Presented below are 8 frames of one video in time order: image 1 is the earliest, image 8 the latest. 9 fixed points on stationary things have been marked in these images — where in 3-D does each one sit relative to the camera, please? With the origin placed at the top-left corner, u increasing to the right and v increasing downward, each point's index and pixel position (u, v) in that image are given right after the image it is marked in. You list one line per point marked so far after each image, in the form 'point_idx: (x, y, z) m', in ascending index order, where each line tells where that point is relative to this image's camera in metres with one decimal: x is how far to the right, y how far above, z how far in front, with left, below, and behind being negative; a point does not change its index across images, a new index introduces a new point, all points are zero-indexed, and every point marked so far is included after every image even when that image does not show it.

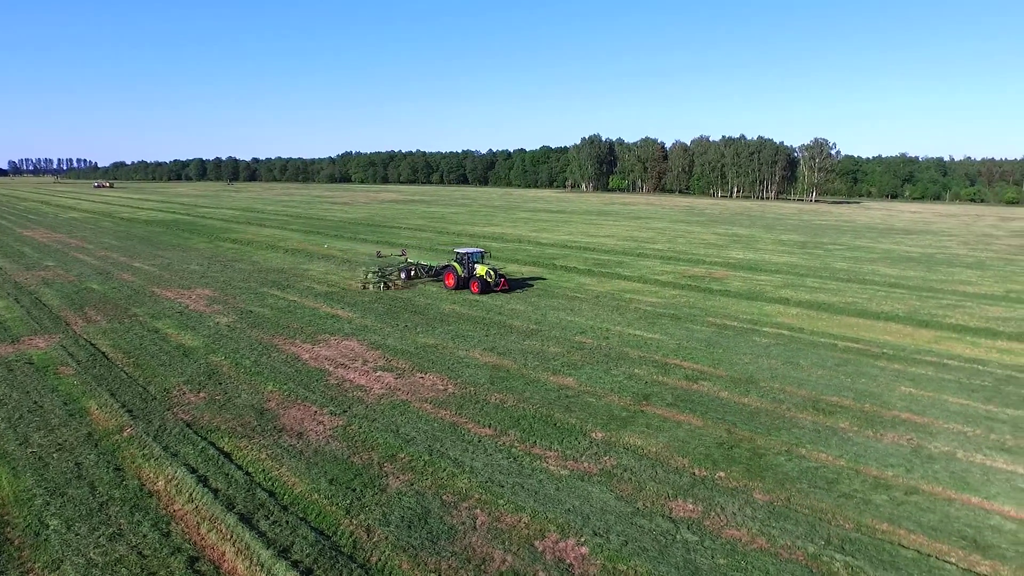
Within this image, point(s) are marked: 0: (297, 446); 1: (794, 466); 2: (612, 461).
0: (-3.9, -2.8, +13.3) m
1: (+4.9, -3.0, +12.7) m
2: (+1.8, -2.9, +12.9) m
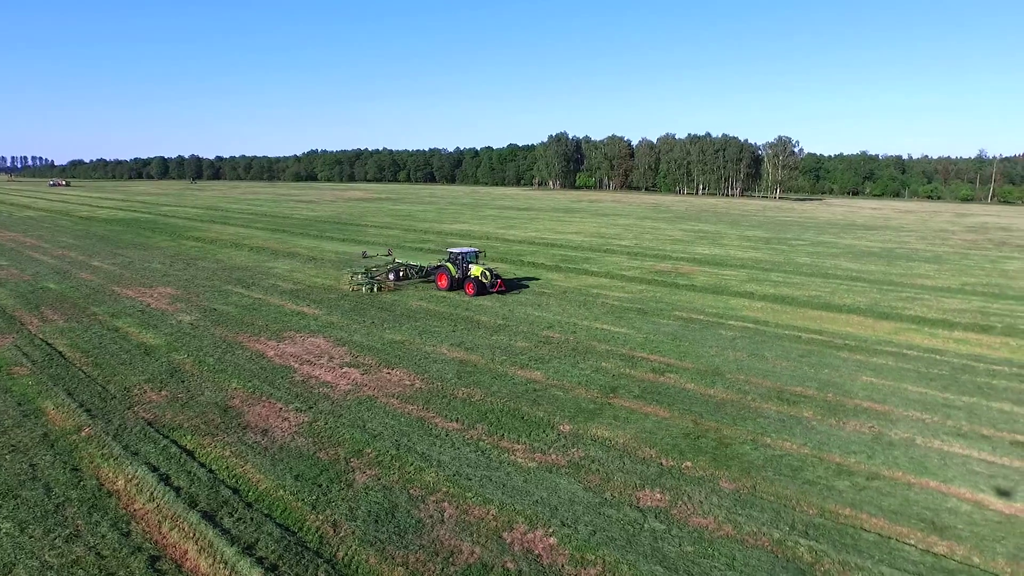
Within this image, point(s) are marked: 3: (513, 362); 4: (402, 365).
0: (-4.5, -2.8, +13.2) m
1: (+4.3, -2.9, +12.9) m
2: (+1.2, -2.9, +13.0) m
3: (0.0, -1.7, +16.3) m
4: (-2.5, -1.7, +16.0) m
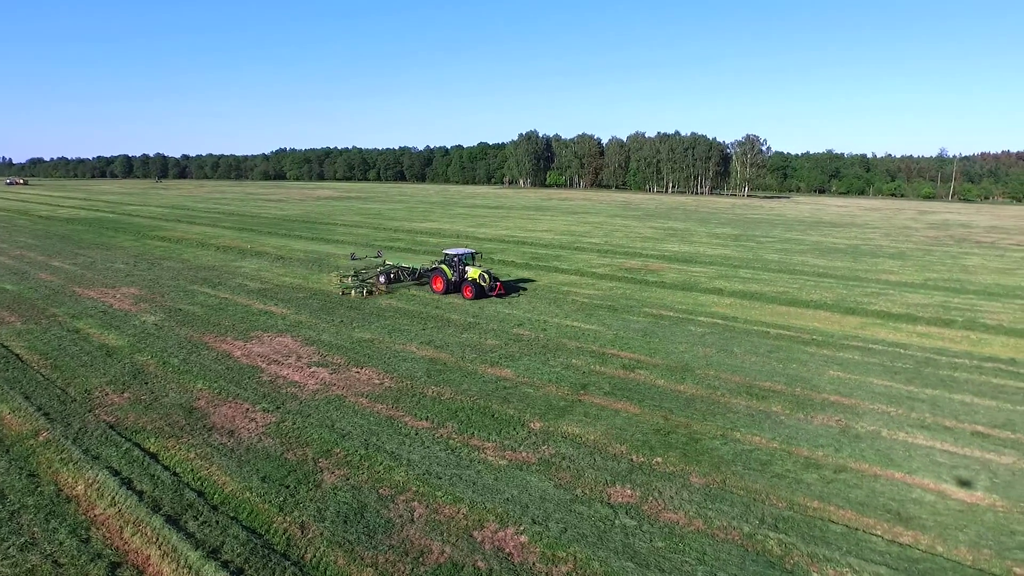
0: (-5.0, -2.7, +13.0) m
1: (+3.8, -2.8, +12.9) m
2: (+0.7, -2.8, +12.9) m
3: (-0.7, -1.7, +16.2) m
4: (-3.1, -1.7, +15.9) m
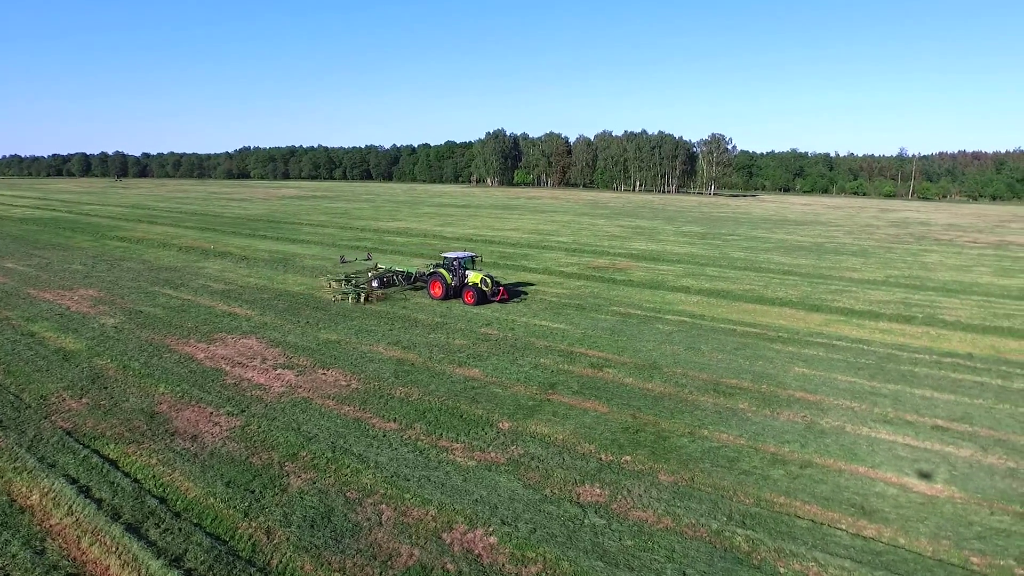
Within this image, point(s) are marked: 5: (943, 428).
0: (-5.6, -2.8, +12.7) m
1: (+3.2, -2.8, +13.0) m
2: (+0.1, -2.8, +12.9) m
3: (-1.3, -1.7, +16.1) m
4: (-3.8, -1.7, +15.7) m
5: (+7.8, -2.5, +13.3) m
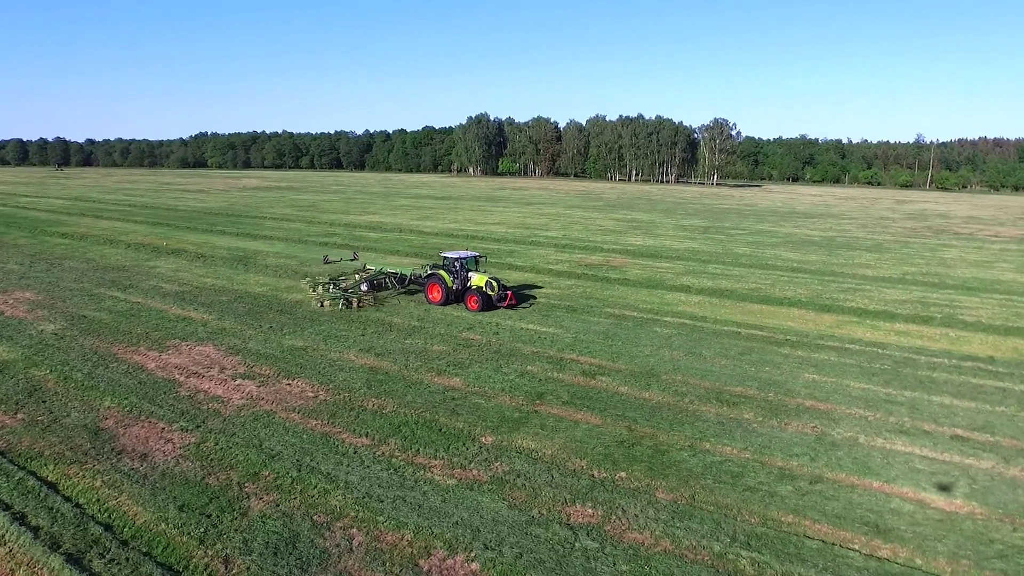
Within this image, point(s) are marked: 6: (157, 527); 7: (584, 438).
0: (-5.8, -2.8, +11.3) m
1: (+3.0, -2.8, +11.8) m
2: (-0.1, -2.9, +11.6) m
3: (-1.6, -1.6, +14.8) m
4: (-4.1, -1.7, +14.3) m
5: (+7.5, -2.5, +12.2) m
6: (-4.9, -3.3, +9.9) m
7: (+1.2, -2.6, +12.4) m
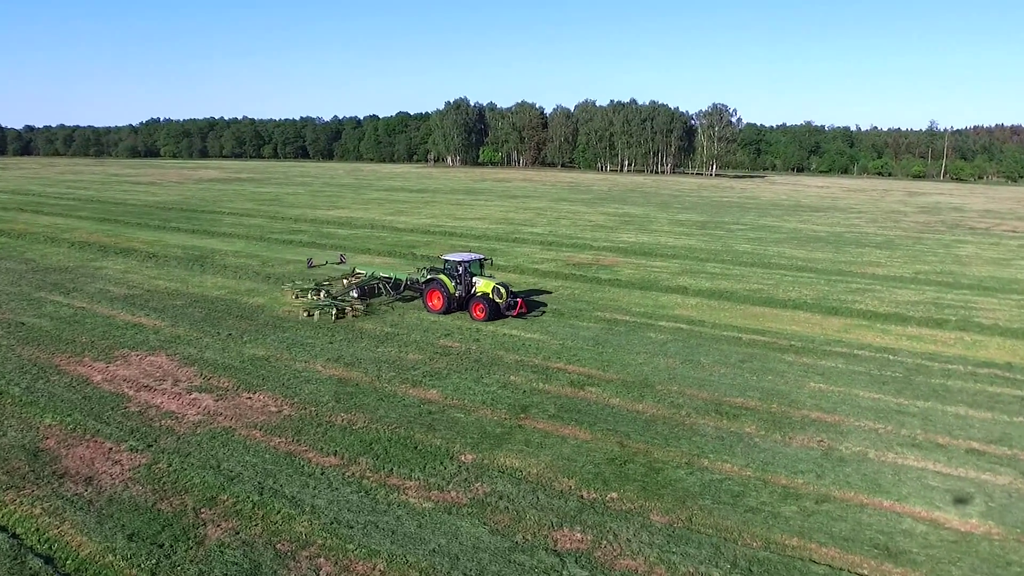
0: (-6.1, -3.0, +10.2) m
1: (+2.7, -2.9, +10.8) m
2: (-0.4, -2.9, +10.6) m
3: (-2.0, -1.6, +13.7) m
4: (-4.4, -1.7, +13.2) m
5: (+7.3, -2.6, +11.3) m
6: (-5.1, -3.5, +8.8) m
7: (+1.0, -2.6, +11.4) m
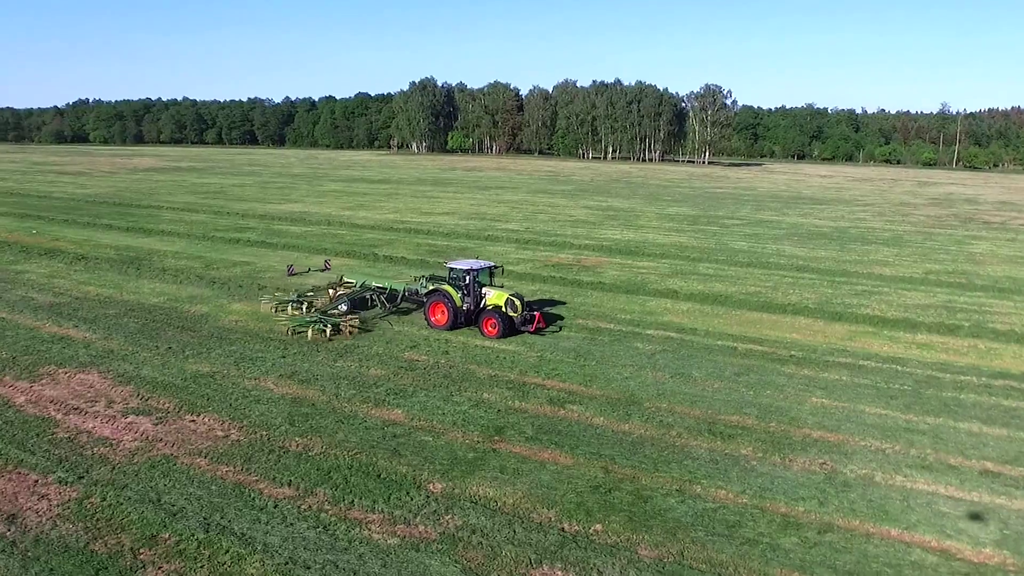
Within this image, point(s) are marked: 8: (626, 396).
0: (-6.4, -3.2, +9.0) m
1: (+2.4, -3.0, +9.9) m
2: (-0.7, -3.1, +9.5) m
3: (-2.4, -1.7, +12.5) m
4: (-4.8, -1.8, +11.9) m
5: (+6.9, -2.6, +10.4) m
6: (-5.4, -3.8, +7.6) m
7: (+0.6, -2.7, +10.4) m
8: (+2.0, -1.6, +12.7) m
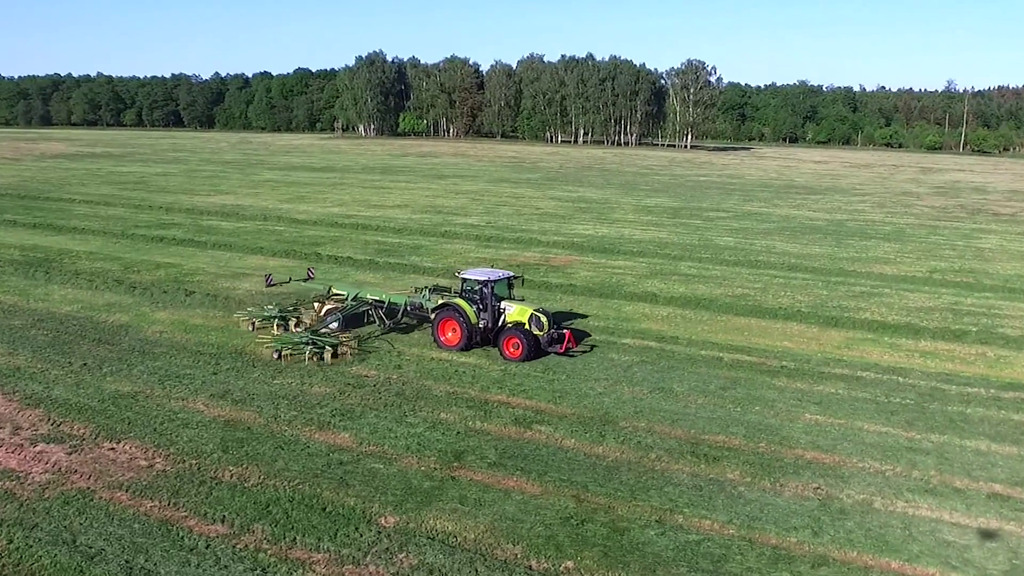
0: (-6.8, -3.4, +7.8) m
1: (+1.9, -3.1, +8.9) m
2: (-1.2, -3.3, +8.5) m
3: (-3.0, -1.7, +11.3) m
4: (-5.3, -1.8, +10.7) m
5: (+6.4, -2.7, +9.6) m
6: (-5.8, -4.1, +6.5) m
7: (+0.1, -2.8, +9.3) m
8: (+1.4, -1.6, +11.6) m
